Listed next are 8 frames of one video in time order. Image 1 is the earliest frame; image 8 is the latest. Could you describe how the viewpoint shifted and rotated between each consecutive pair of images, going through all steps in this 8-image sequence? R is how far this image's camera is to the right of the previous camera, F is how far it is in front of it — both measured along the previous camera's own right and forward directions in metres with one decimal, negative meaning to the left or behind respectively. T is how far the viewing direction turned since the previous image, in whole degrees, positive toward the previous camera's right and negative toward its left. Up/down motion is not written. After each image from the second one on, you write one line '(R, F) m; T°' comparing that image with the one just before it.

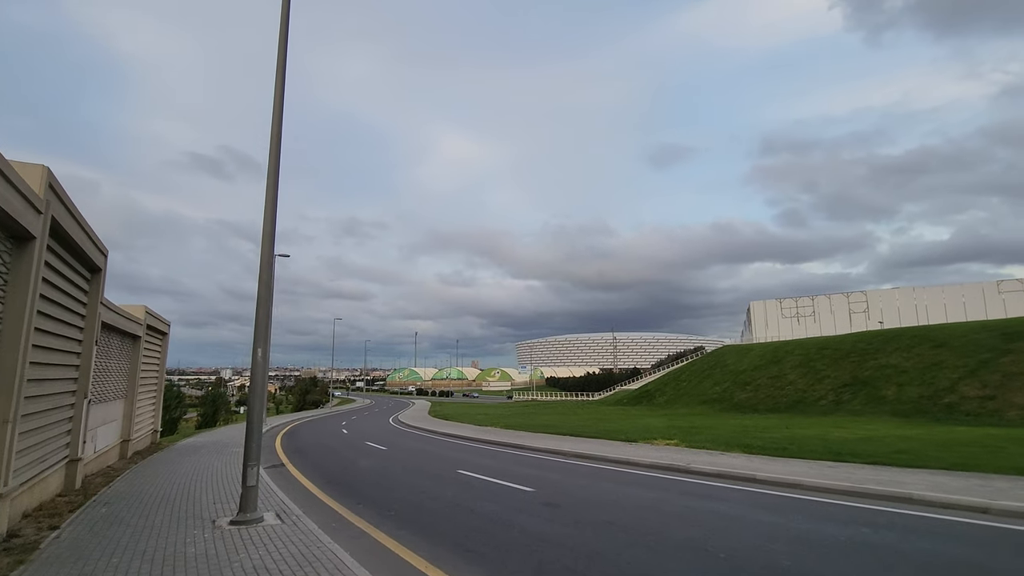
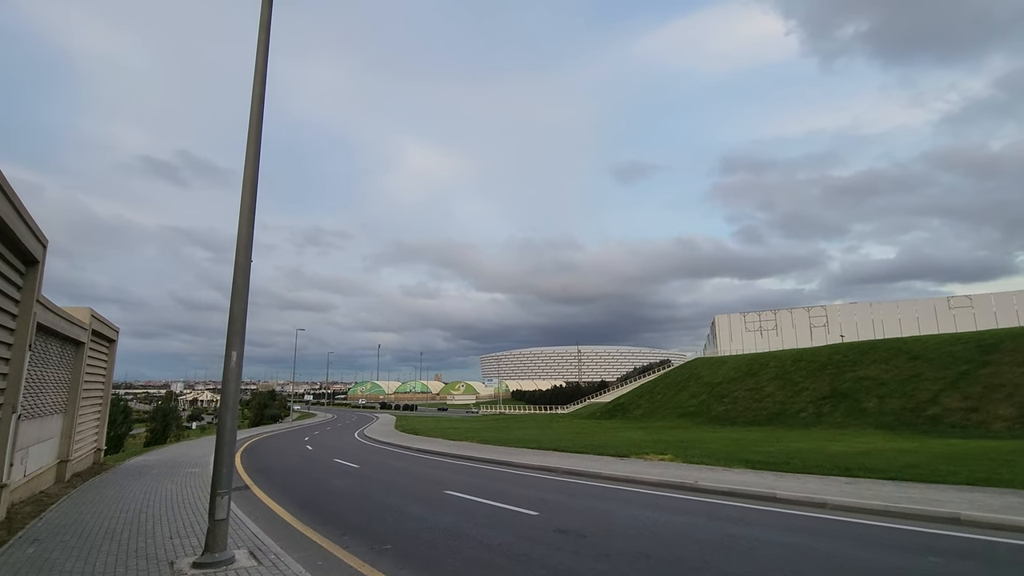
(-0.7, +1.1) m; +4°
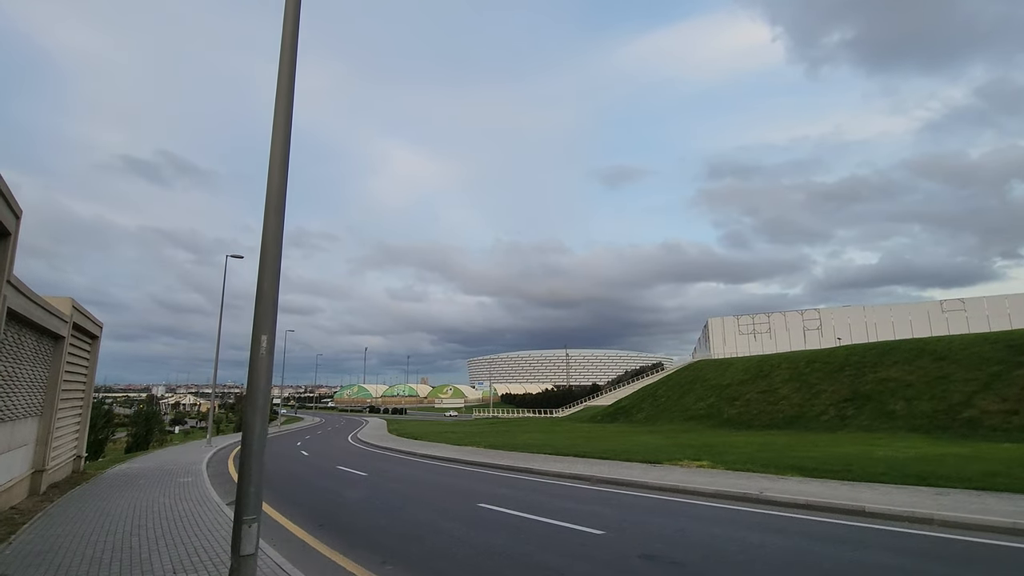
(-1.2, +1.4) m; +1°
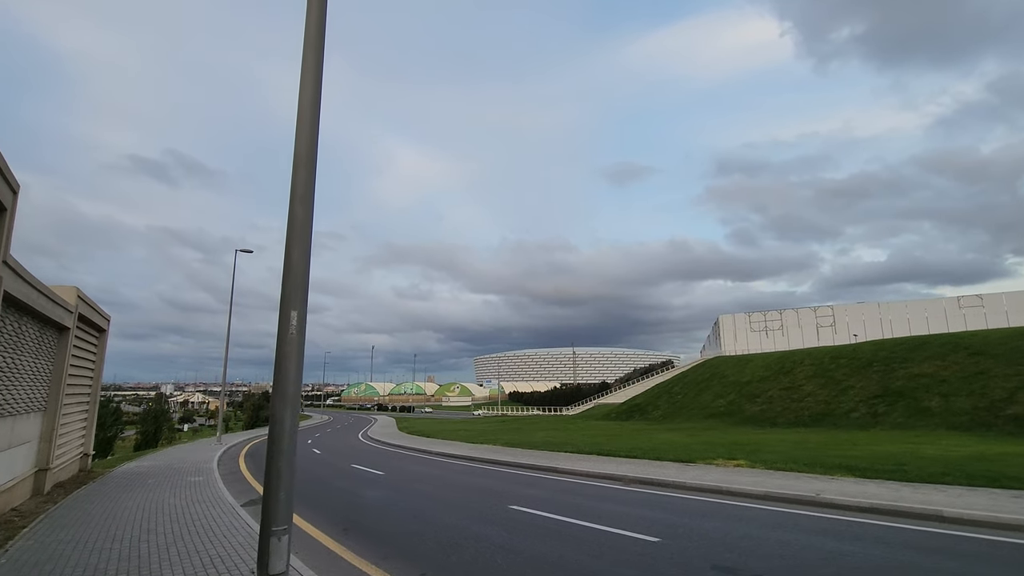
(-0.6, +0.8) m; -1°
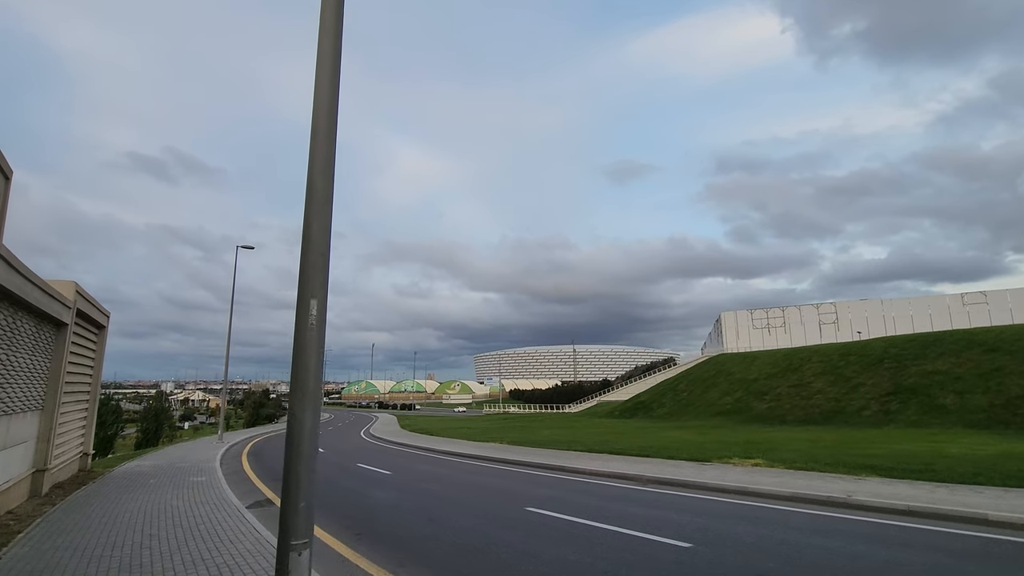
(-0.3, +0.4) m; 0°
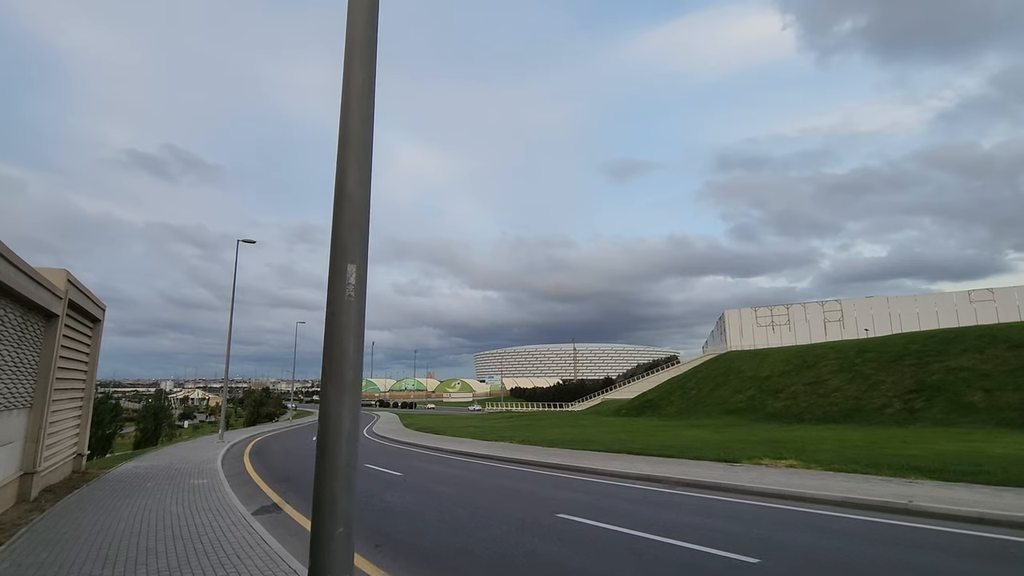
(-0.5, +0.8) m; 0°
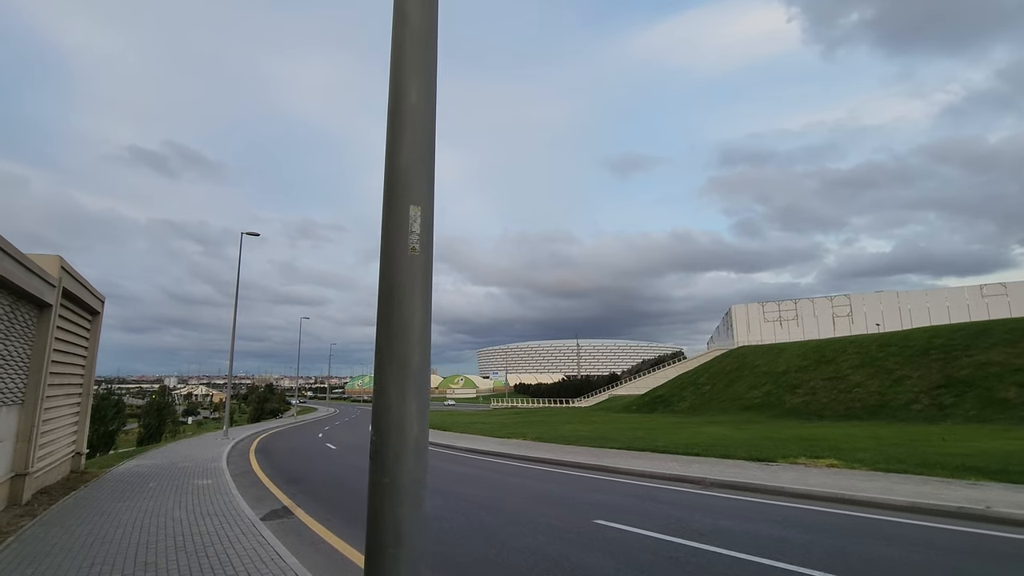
(-0.5, +0.8) m; 0°
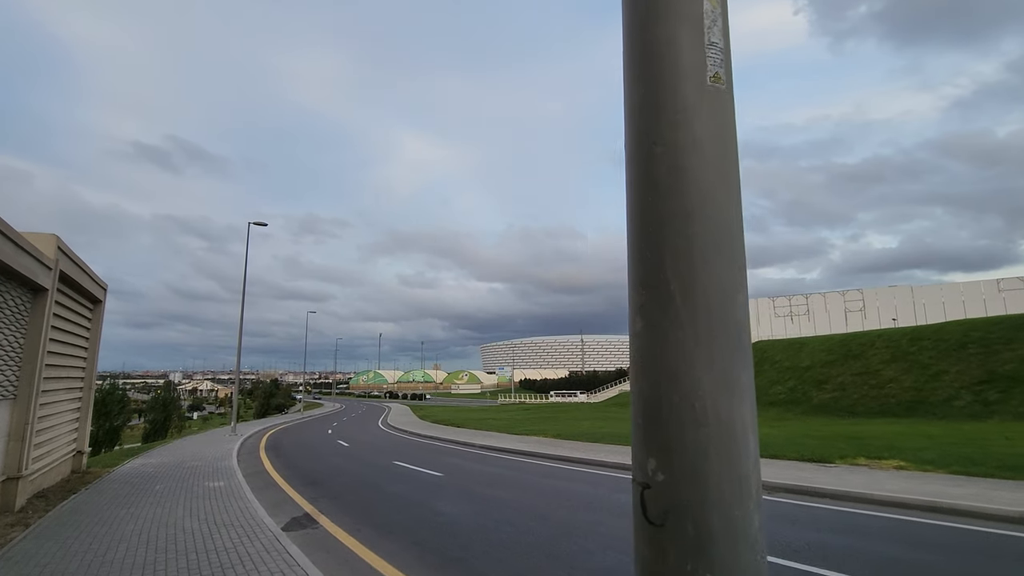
(-0.8, +1.1) m; 0°
